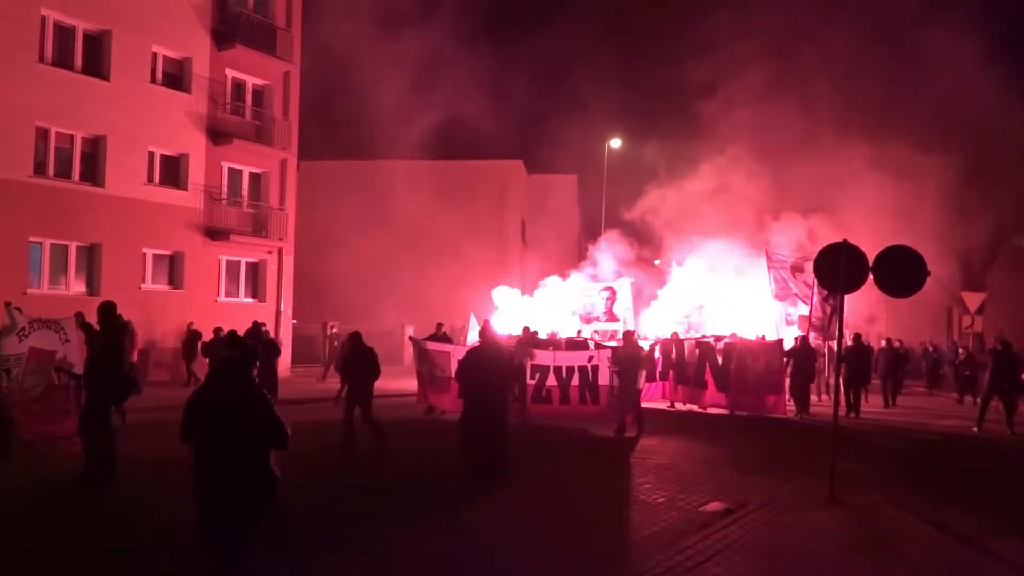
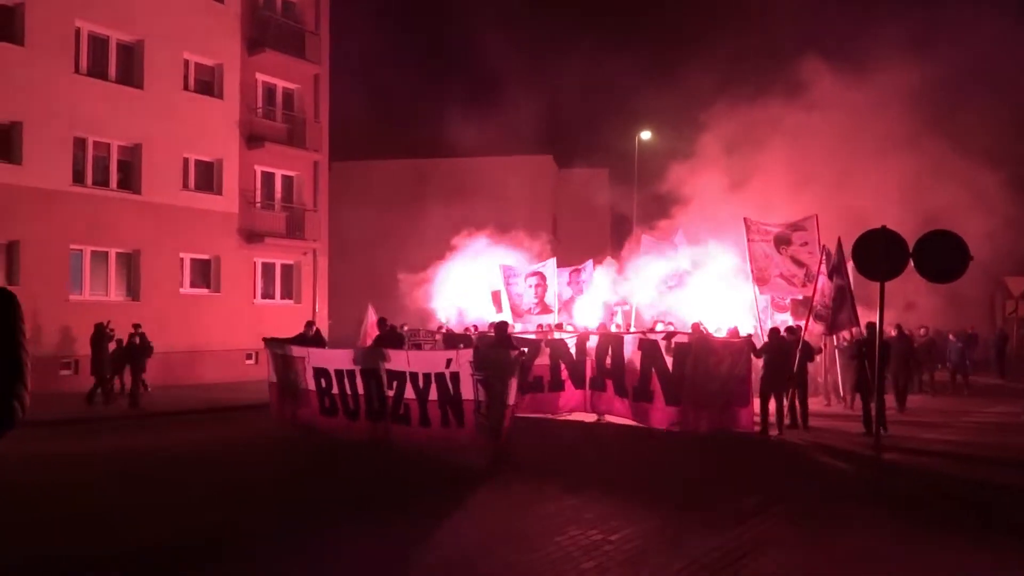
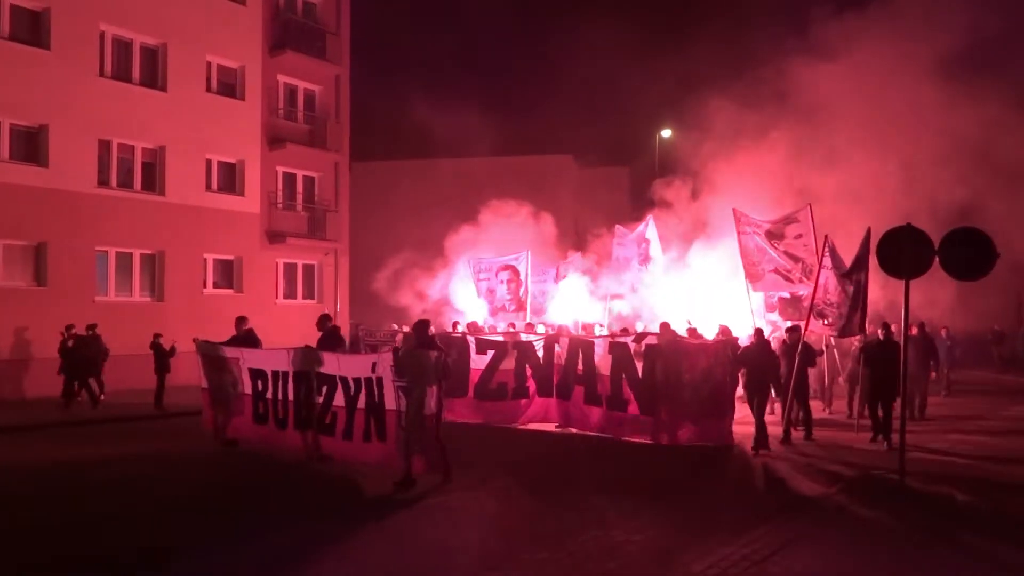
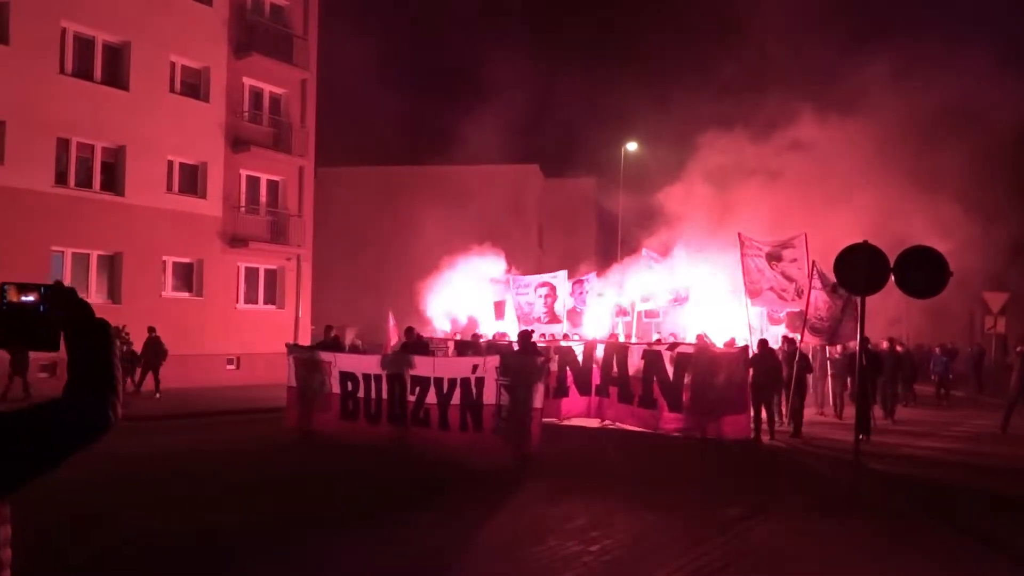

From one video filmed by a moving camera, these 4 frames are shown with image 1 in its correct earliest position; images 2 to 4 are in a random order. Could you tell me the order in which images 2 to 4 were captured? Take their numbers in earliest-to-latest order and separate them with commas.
4, 2, 3
